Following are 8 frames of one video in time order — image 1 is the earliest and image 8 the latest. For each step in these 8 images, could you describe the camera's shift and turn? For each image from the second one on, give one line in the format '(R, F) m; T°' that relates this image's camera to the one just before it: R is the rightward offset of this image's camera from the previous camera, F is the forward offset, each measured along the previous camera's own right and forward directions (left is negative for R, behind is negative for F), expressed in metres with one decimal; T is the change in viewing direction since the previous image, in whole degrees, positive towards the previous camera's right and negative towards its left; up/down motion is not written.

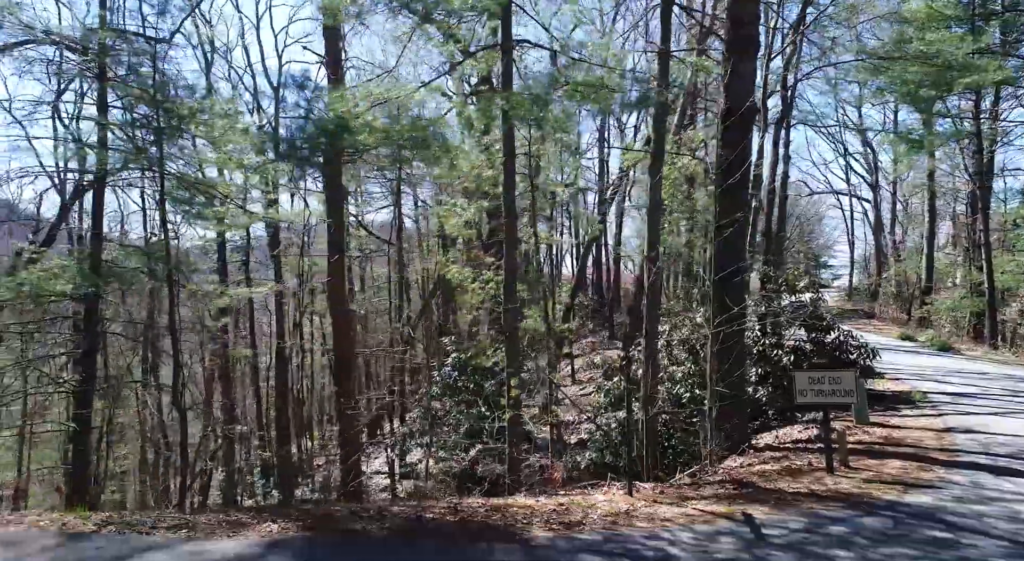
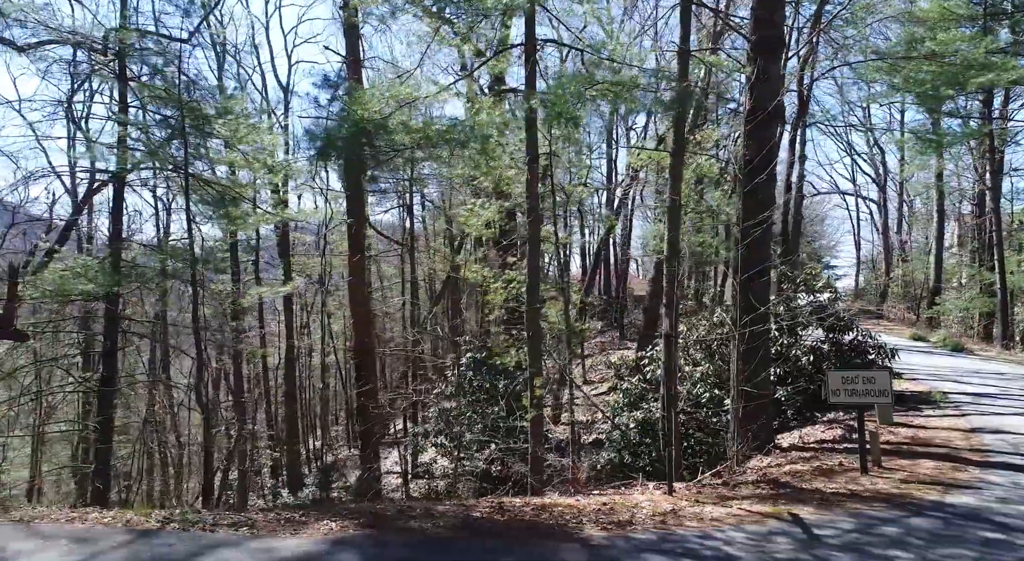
(-0.2, 0.0) m; 0°
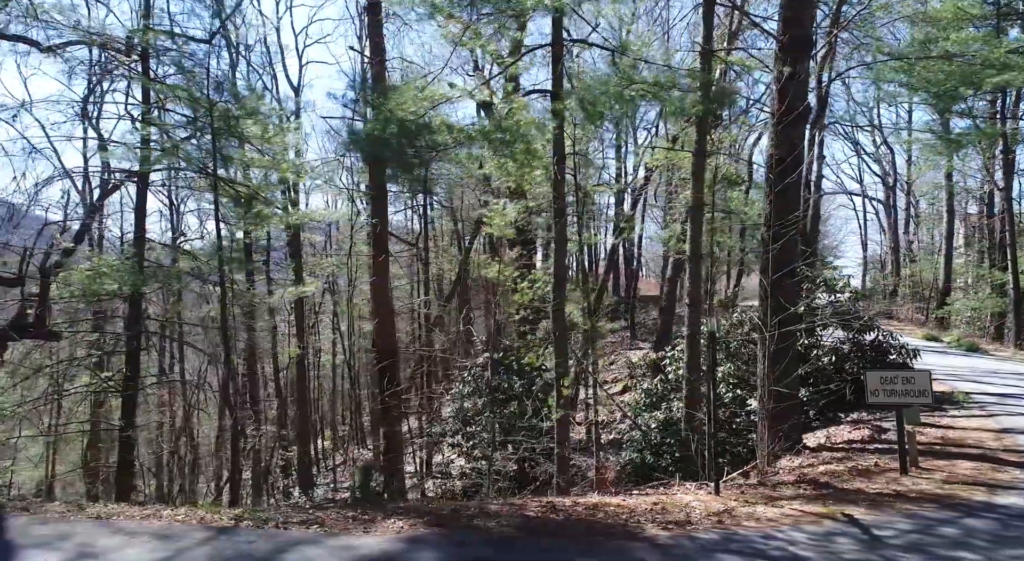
(-0.2, 0.0) m; 0°
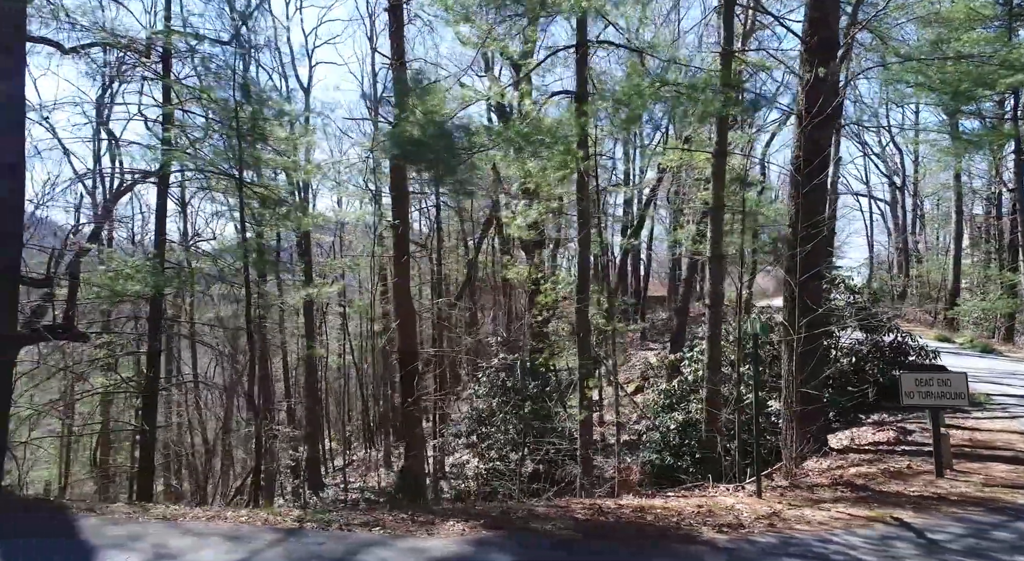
(-0.2, 0.0) m; 0°
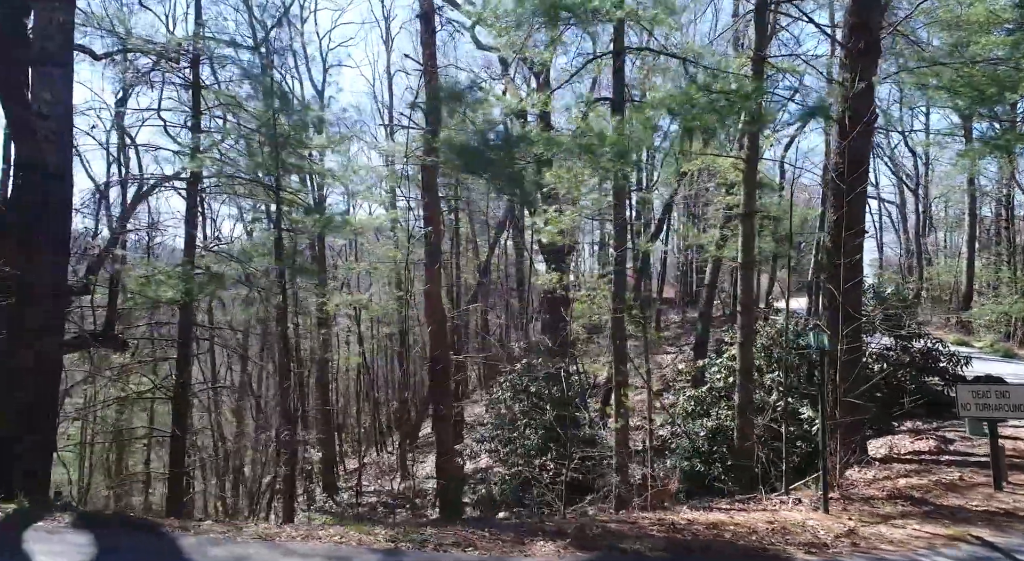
(-0.3, 0.0) m; -1°
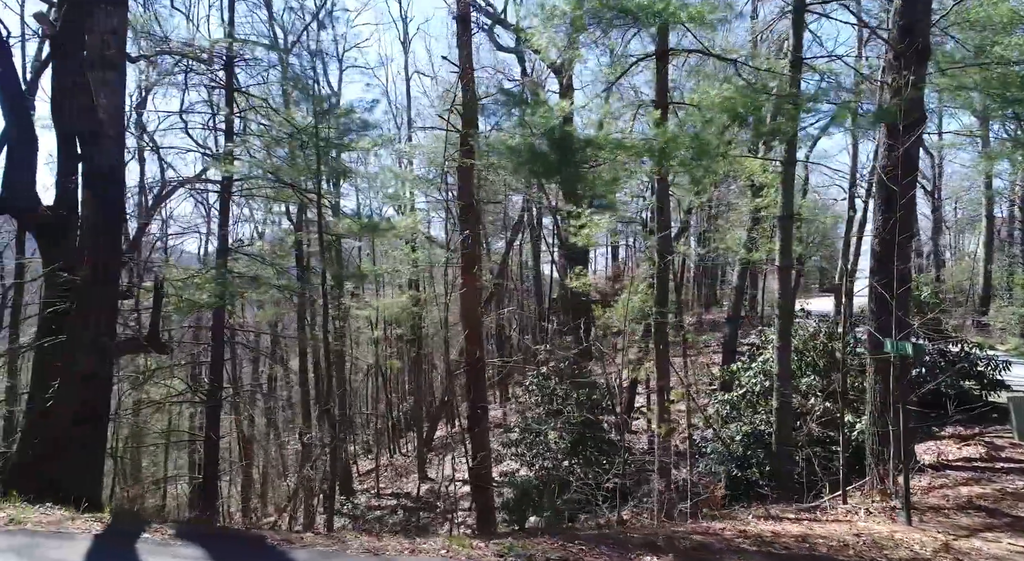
(-0.4, +0.1) m; -1°
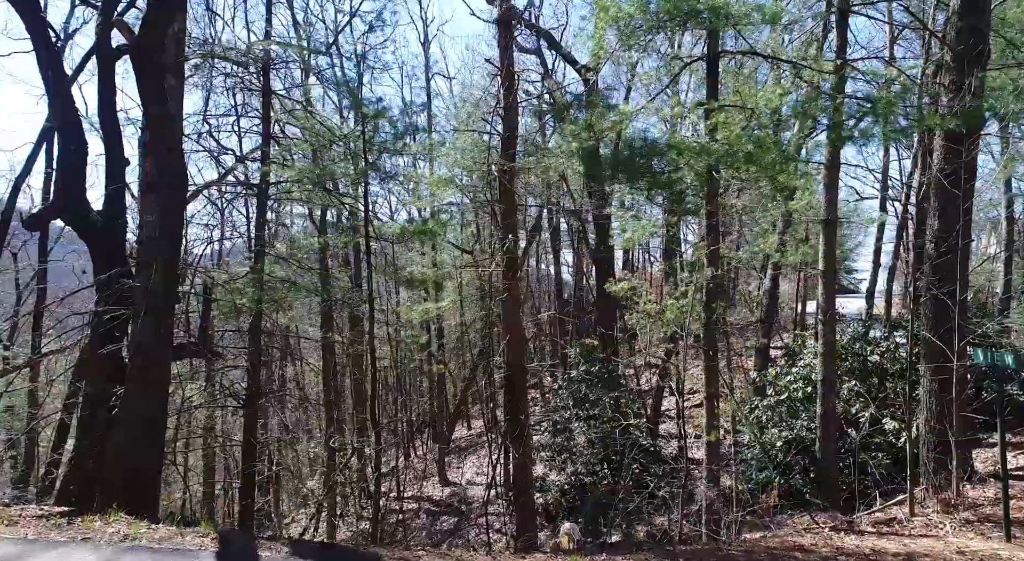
(-0.4, +0.1) m; -1°
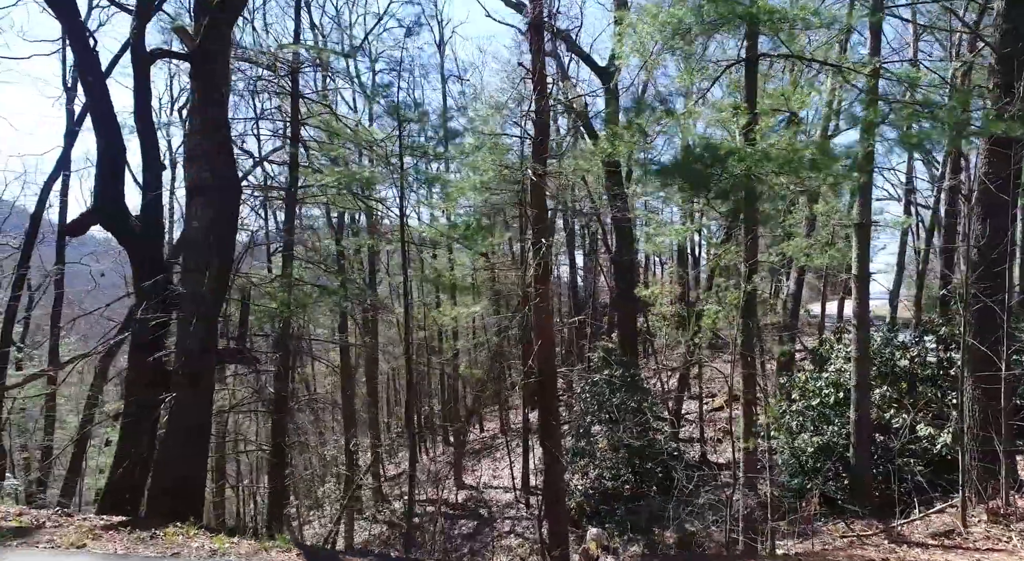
(-0.3, +0.1) m; -1°
